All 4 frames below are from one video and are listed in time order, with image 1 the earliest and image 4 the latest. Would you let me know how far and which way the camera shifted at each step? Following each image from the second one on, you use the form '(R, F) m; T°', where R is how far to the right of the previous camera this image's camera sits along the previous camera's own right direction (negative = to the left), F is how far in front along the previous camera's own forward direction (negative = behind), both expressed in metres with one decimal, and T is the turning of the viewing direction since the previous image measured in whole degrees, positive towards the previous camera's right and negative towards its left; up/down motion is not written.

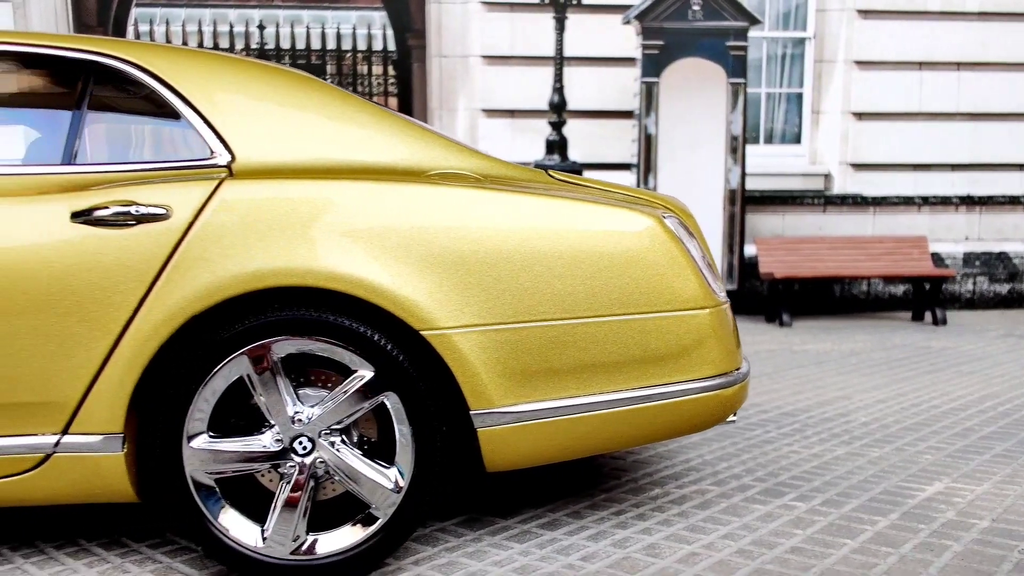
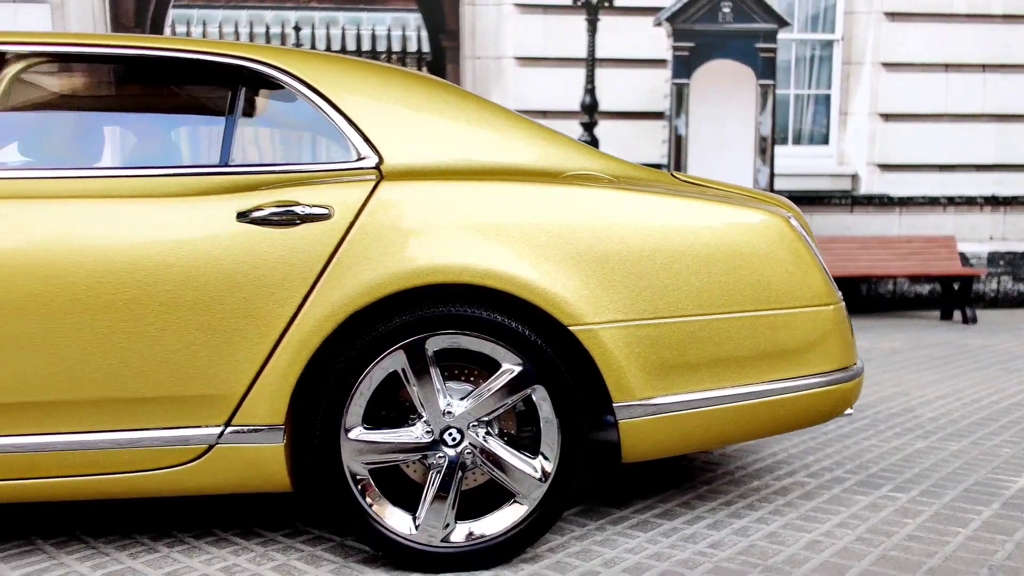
(-0.5, -0.1) m; 0°
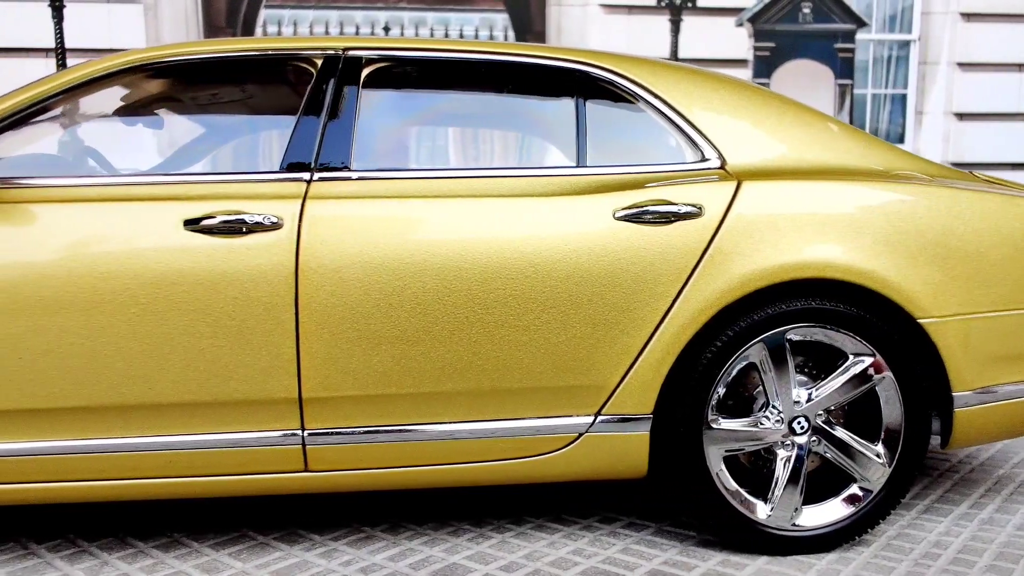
(-1.2, -0.1) m; +1°
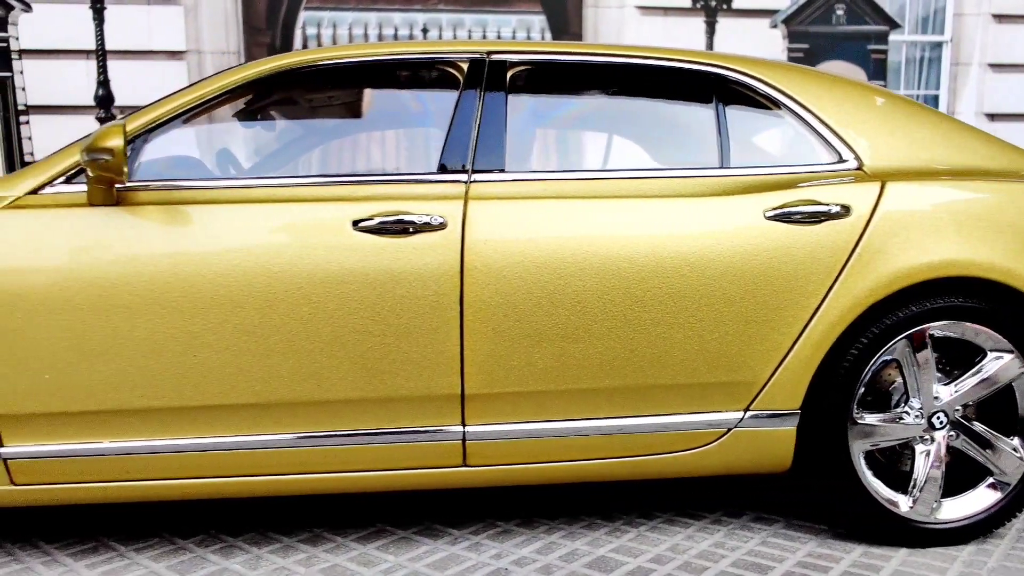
(-0.5, 0.0) m; 0°
